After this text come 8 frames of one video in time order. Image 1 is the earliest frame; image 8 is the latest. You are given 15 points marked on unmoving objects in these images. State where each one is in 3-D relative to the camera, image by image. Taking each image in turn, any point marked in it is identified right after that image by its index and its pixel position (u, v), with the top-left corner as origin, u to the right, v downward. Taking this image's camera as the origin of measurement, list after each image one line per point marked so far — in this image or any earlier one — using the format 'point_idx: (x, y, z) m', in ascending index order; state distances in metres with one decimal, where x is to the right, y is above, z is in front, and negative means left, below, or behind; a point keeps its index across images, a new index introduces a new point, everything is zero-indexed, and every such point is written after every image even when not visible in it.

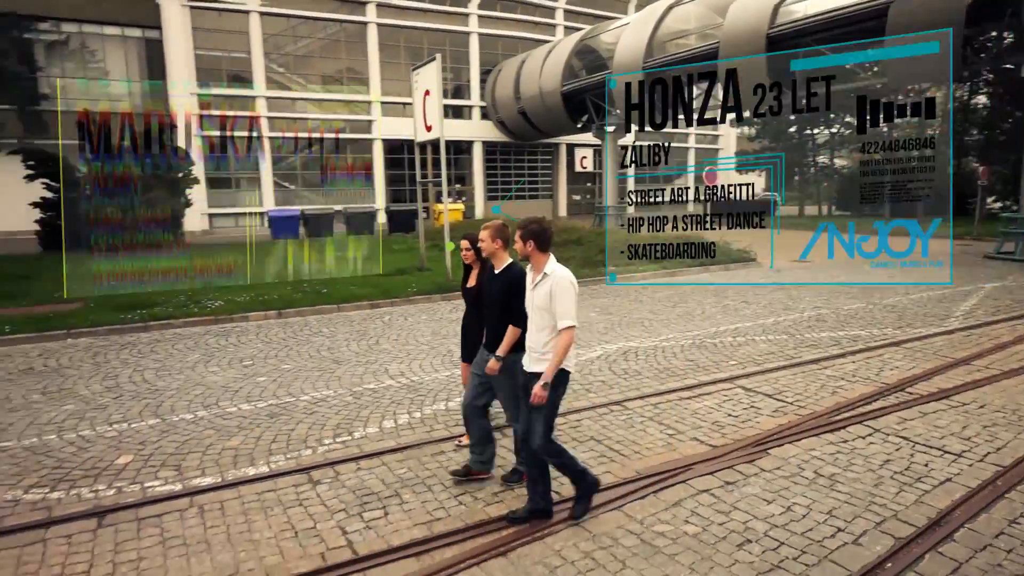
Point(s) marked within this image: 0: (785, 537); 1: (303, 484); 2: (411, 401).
0: (+1.2, -1.1, +3.0) m
1: (-1.1, -1.1, +3.5) m
2: (-0.8, -0.9, +4.9) m
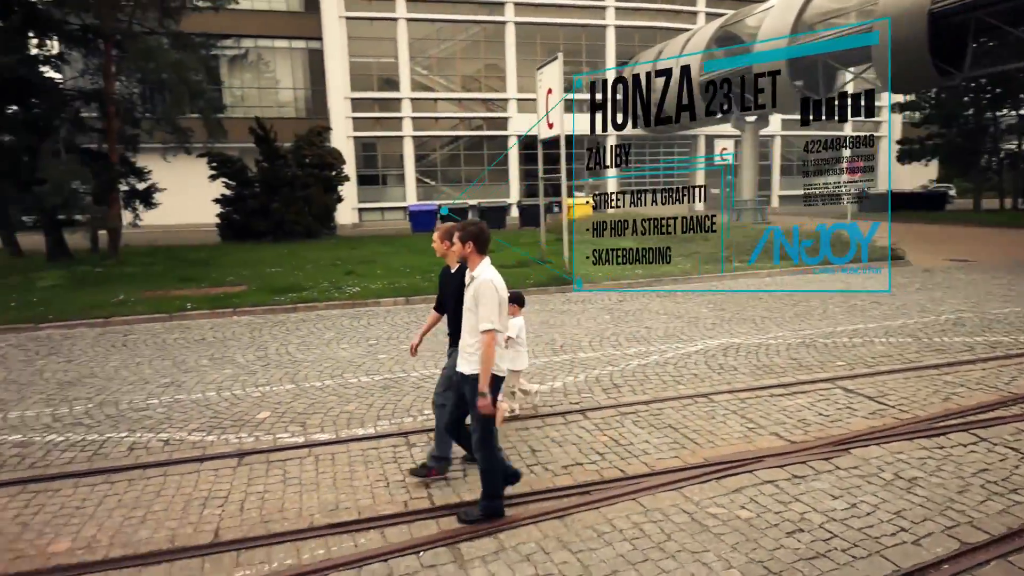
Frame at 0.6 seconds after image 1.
0: (+1.5, -1.1, +3.0) m
1: (-0.7, -1.0, +4.1) m
2: (0.0, -0.8, +5.3) m
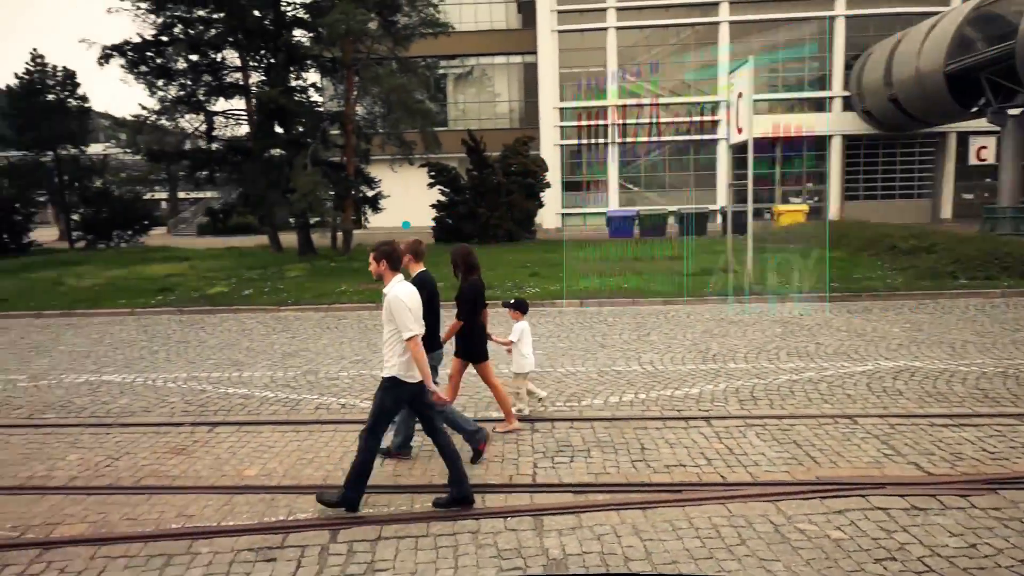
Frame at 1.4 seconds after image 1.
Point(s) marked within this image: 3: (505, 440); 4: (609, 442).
0: (+1.9, -1.2, +2.8) m
1: (+0.1, -1.0, +4.5) m
2: (+1.1, -0.8, +5.5) m
3: (0.0, -1.0, +4.3) m
4: (+0.6, -1.0, +4.2) m
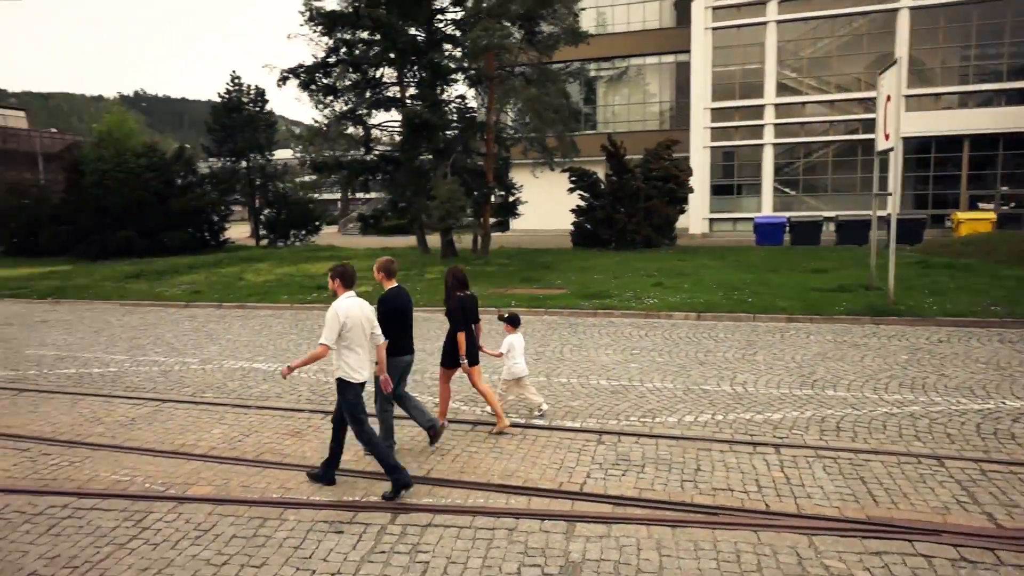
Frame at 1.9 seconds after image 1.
0: (+1.9, -1.4, +2.7) m
1: (+0.6, -1.1, +4.8) m
2: (+1.8, -1.0, +5.5) m
3: (+0.4, -1.1, +4.6) m
4: (+1.0, -1.2, +4.4) m
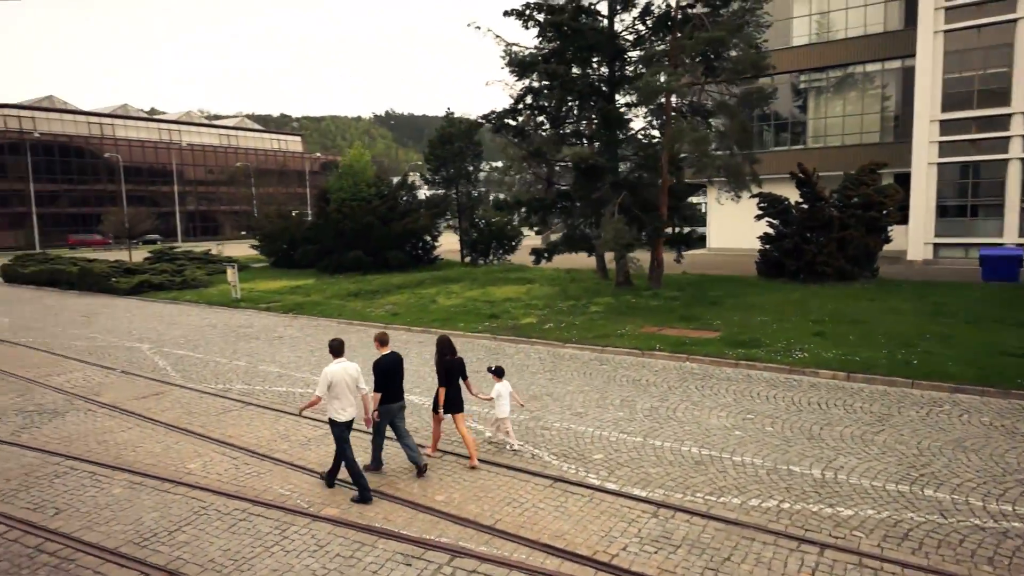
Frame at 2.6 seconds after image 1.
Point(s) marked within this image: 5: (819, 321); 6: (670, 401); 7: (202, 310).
0: (+1.7, -2.1, +2.9) m
1: (+1.1, -1.8, +5.3) m
2: (+2.5, -1.8, +5.6) m
3: (+0.9, -1.8, +5.2) m
4: (+1.4, -1.9, +4.8) m
5: (+6.1, -0.7, +12.9) m
6: (+2.0, -1.5, +8.4) m
7: (-8.6, -0.7, +18.1) m
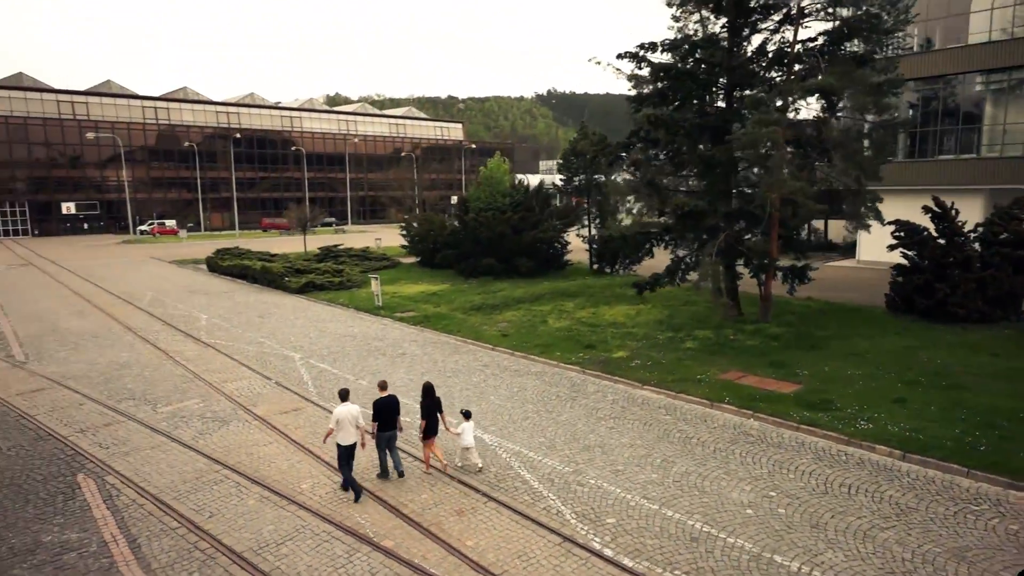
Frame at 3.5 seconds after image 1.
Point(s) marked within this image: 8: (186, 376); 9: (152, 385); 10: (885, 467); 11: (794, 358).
0: (+1.1, -3.3, +4.1) m
1: (+1.1, -3.0, +6.5) m
2: (+2.6, -3.0, +6.5) m
3: (+0.9, -3.0, +6.5) m
4: (+1.3, -3.0, +5.9) m
5: (+7.8, -1.8, +12.7) m
6: (+2.8, -2.5, +9.3) m
7: (-5.3, -0.9, +21.1) m
8: (-7.3, -2.0, +14.5) m
9: (-7.7, -2.1, +13.8) m
10: (+5.4, -2.6, +9.3) m
11: (+6.4, -1.6, +14.6) m
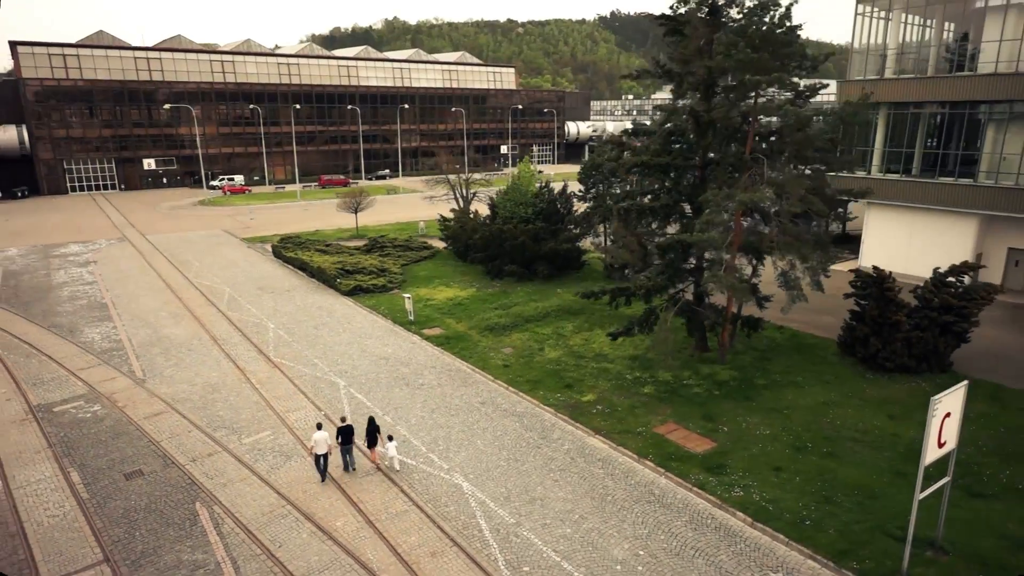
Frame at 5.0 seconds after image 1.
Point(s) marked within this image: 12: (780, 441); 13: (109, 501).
0: (-0.1, -6.2, +8.6) m
1: (+0.1, -5.6, +11.0) m
2: (+1.5, -5.6, +10.8) m
3: (-0.2, -5.6, +11.0) m
4: (+0.2, -5.7, +10.4) m
5: (+7.3, -4.0, +16.4) m
6: (+2.0, -4.9, +13.5) m
7: (-5.0, -1.7, +25.8) m
8: (-7.6, -3.5, +19.5) m
9: (-8.0, -3.6, +18.9) m
10: (+4.6, -5.0, +13.4) m
11: (+6.0, -3.5, +18.4) m
12: (+6.9, -3.9, +16.7) m
13: (-9.1, -4.8, +14.6) m
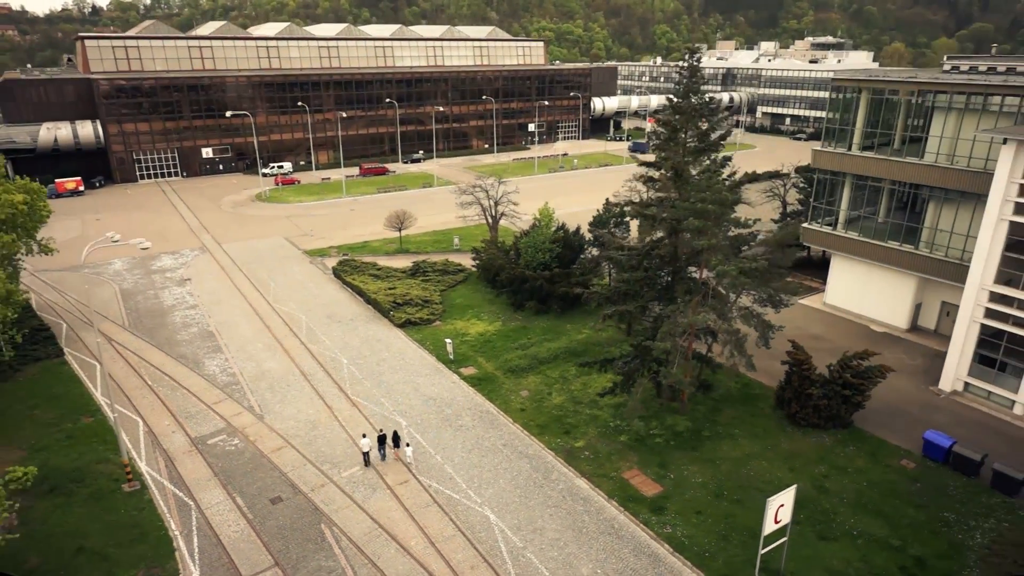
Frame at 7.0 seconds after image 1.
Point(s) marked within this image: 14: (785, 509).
0: (-0.1, -10.4, +16.8) m
1: (+0.2, -9.5, +19.1) m
2: (+1.7, -9.6, +18.9) m
3: (0.0, -9.5, +19.1) m
4: (+0.4, -9.7, +18.5) m
5: (+7.8, -7.6, +24.1) m
6: (+2.3, -8.7, +21.5) m
7: (-4.1, -4.2, +33.7) m
8: (-7.0, -6.5, +27.7) m
9: (-7.5, -6.7, +27.1) m
10: (+4.8, -8.9, +21.2) m
11: (+6.6, -6.9, +26.1) m
12: (+7.3, -7.5, +24.3) m
13: (-8.7, -8.2, +23.0) m
14: (+8.1, -6.4, +19.1) m
